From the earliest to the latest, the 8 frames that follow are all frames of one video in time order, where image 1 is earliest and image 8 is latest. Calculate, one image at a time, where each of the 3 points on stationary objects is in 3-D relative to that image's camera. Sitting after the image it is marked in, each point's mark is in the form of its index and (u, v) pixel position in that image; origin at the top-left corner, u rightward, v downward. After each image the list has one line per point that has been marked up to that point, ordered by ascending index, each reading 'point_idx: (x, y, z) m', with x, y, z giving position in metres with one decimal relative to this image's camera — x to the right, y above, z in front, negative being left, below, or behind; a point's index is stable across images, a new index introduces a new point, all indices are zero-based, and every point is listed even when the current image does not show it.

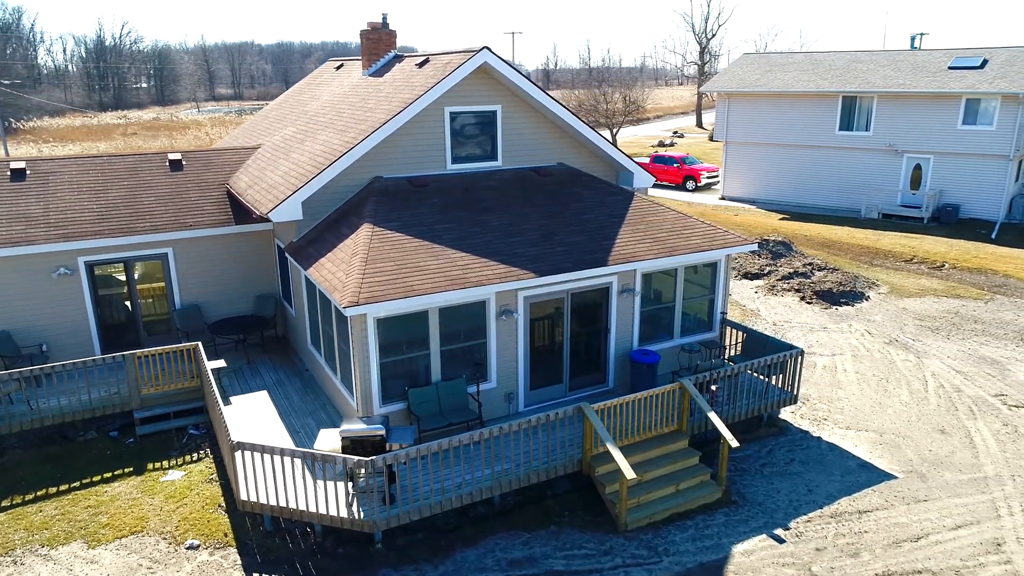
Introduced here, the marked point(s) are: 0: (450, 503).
0: (-0.8, -2.7, +9.1) m
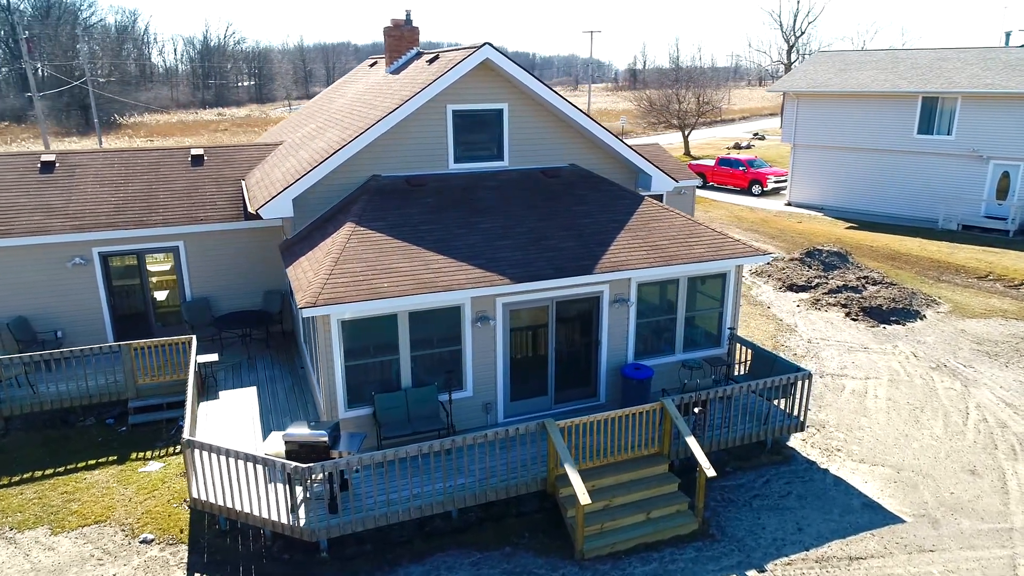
0: (-1.4, -2.8, +8.8) m
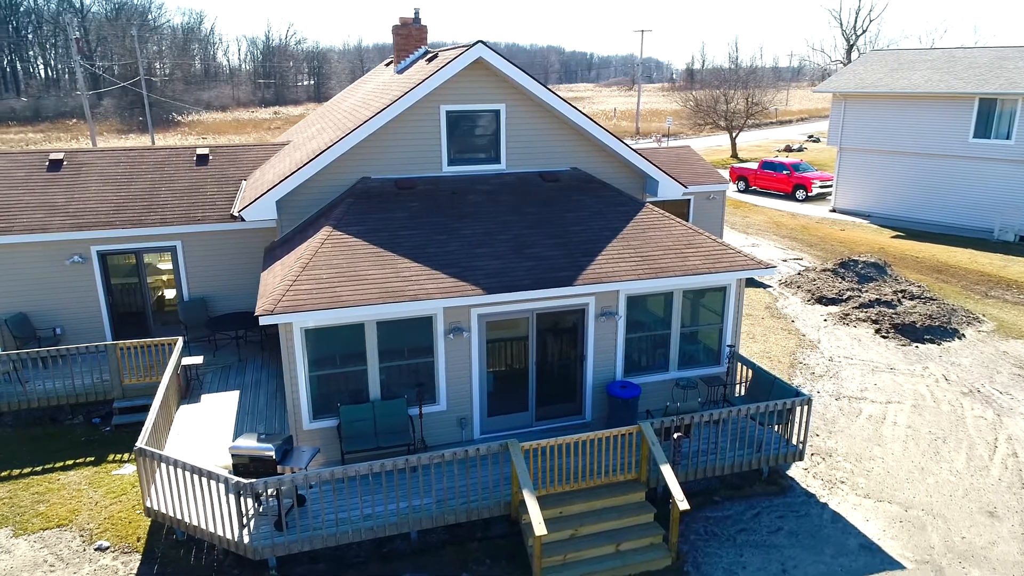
0: (-1.9, -2.9, +8.4) m
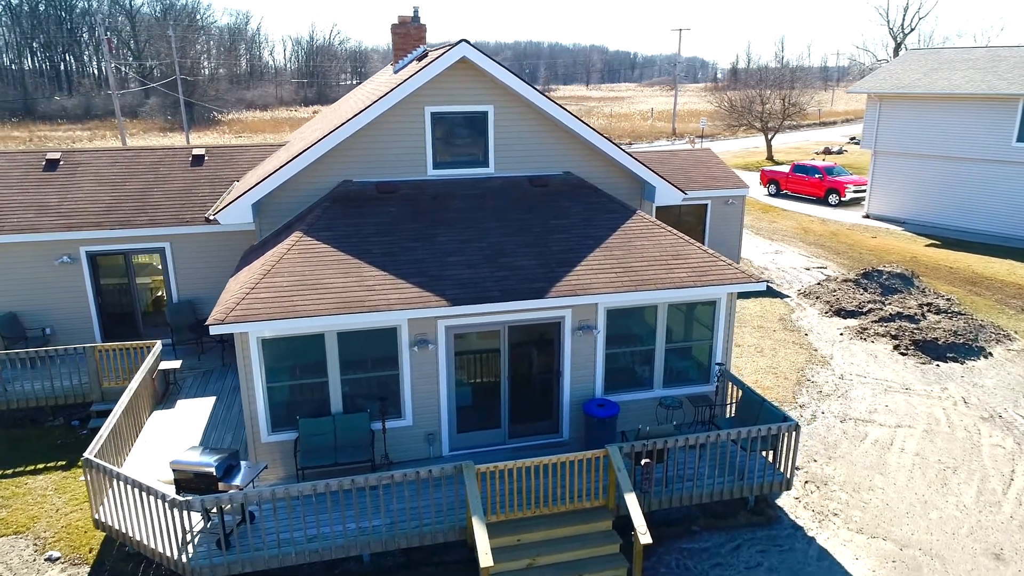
0: (-2.5, -3.0, +8.0) m
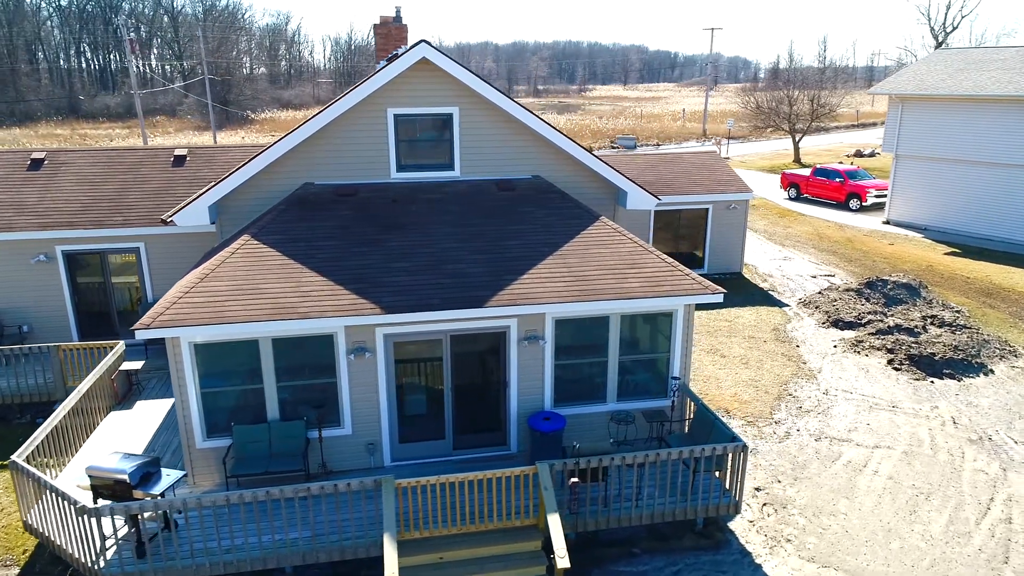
0: (-3.4, -3.1, +7.9) m
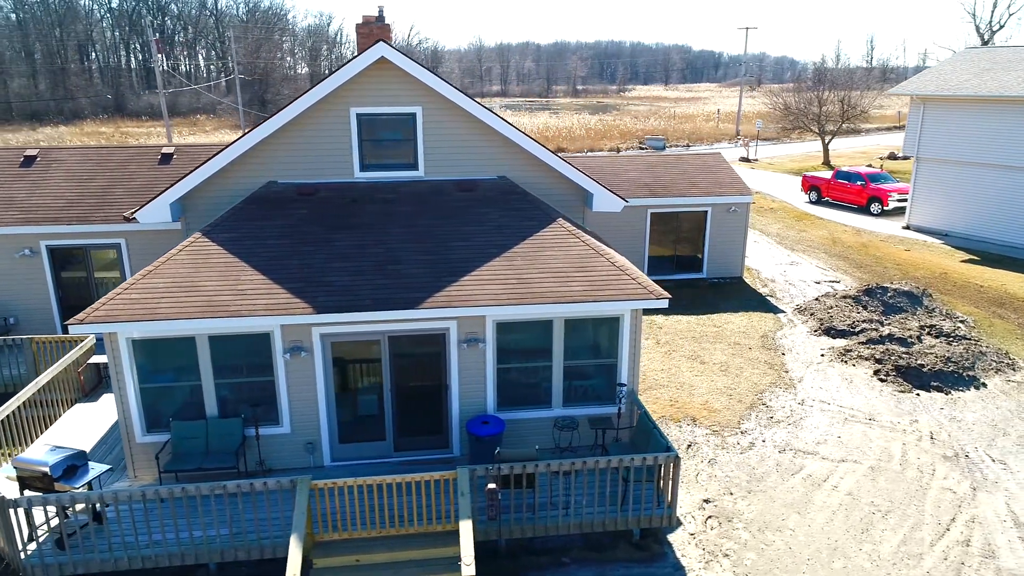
0: (-4.3, -3.1, +7.9) m
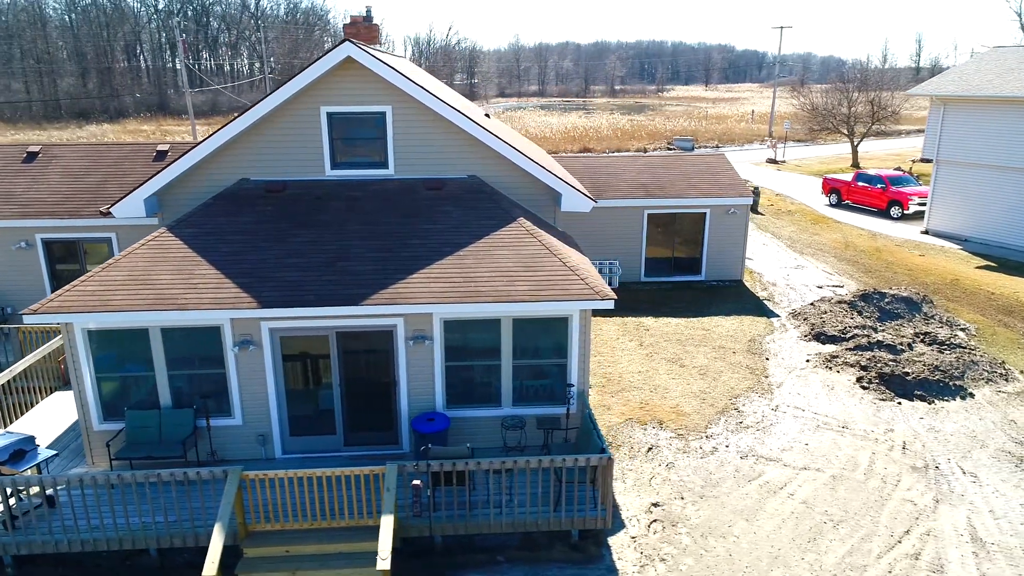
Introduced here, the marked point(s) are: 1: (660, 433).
0: (-5.1, -3.0, +8.2) m
1: (+2.4, -2.4, +11.9) m
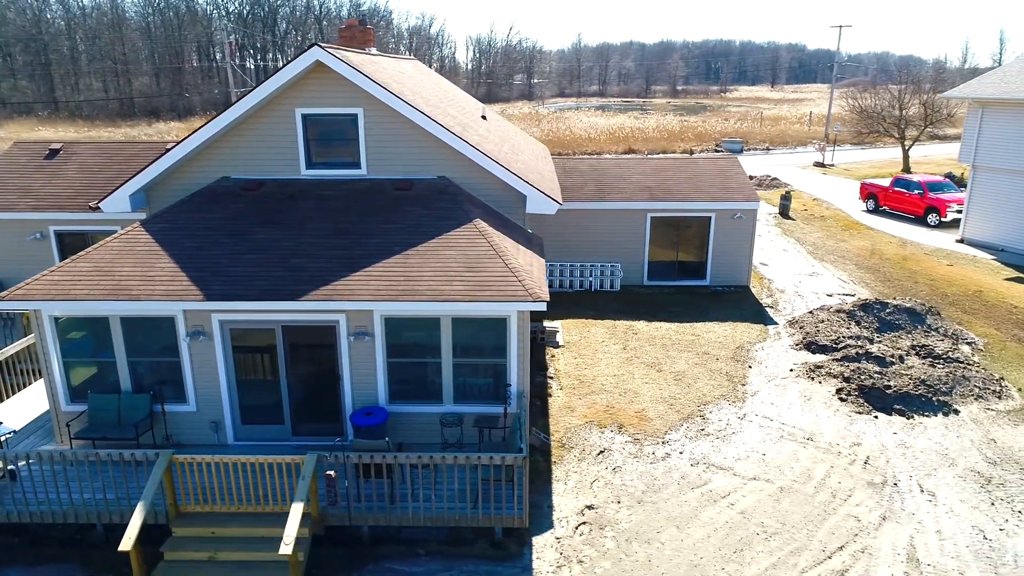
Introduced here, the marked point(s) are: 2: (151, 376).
0: (-6.1, -2.8, +8.9) m
1: (+1.7, -2.5, +11.9) m
2: (-5.2, -1.3, +10.3) m
